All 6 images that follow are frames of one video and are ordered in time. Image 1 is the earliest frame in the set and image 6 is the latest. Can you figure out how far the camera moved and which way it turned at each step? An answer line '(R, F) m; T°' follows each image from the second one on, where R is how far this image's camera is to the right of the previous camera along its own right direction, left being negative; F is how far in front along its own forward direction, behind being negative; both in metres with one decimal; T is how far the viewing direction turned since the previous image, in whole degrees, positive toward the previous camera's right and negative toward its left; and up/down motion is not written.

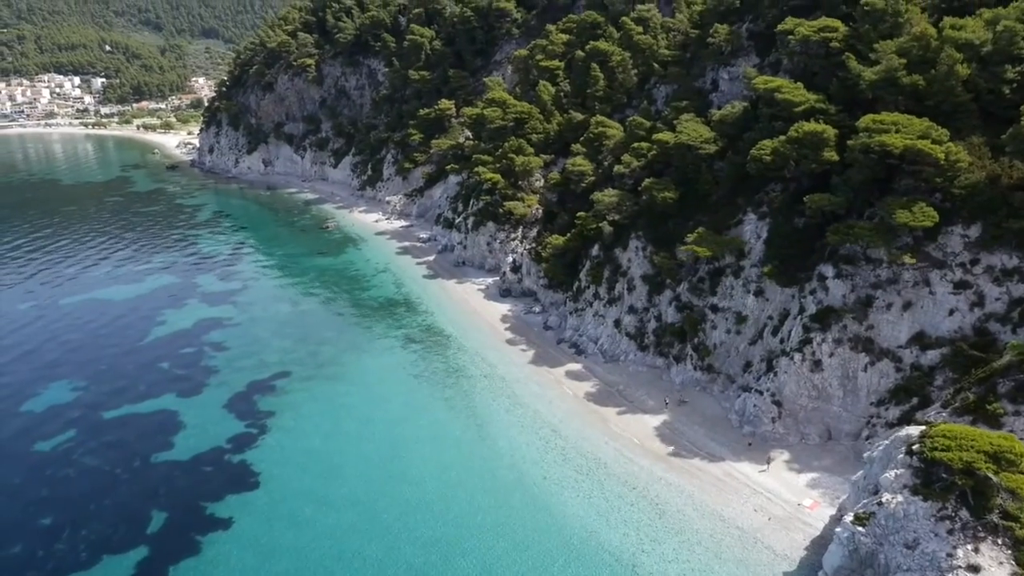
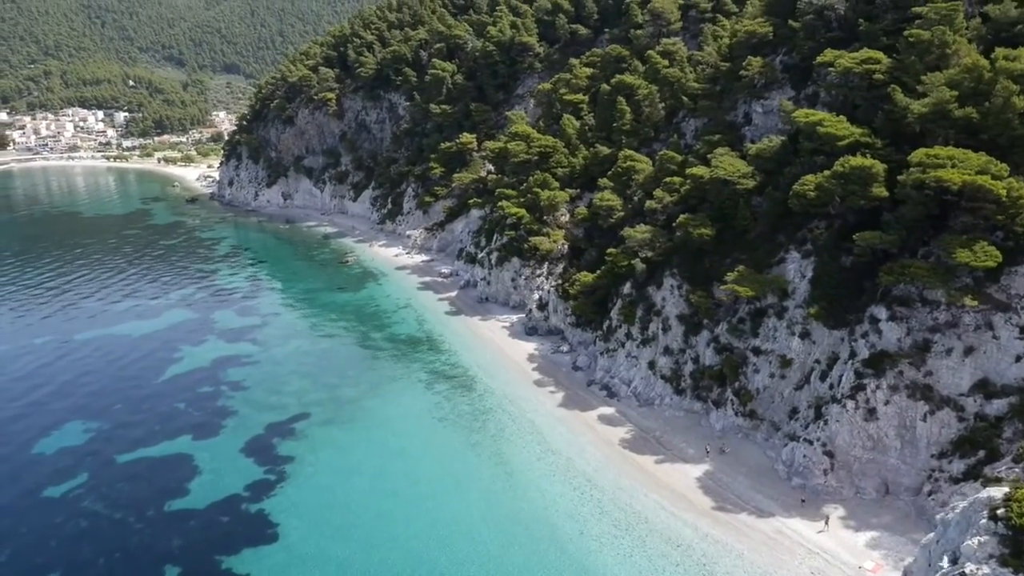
(-0.9, +1.6) m; -1°
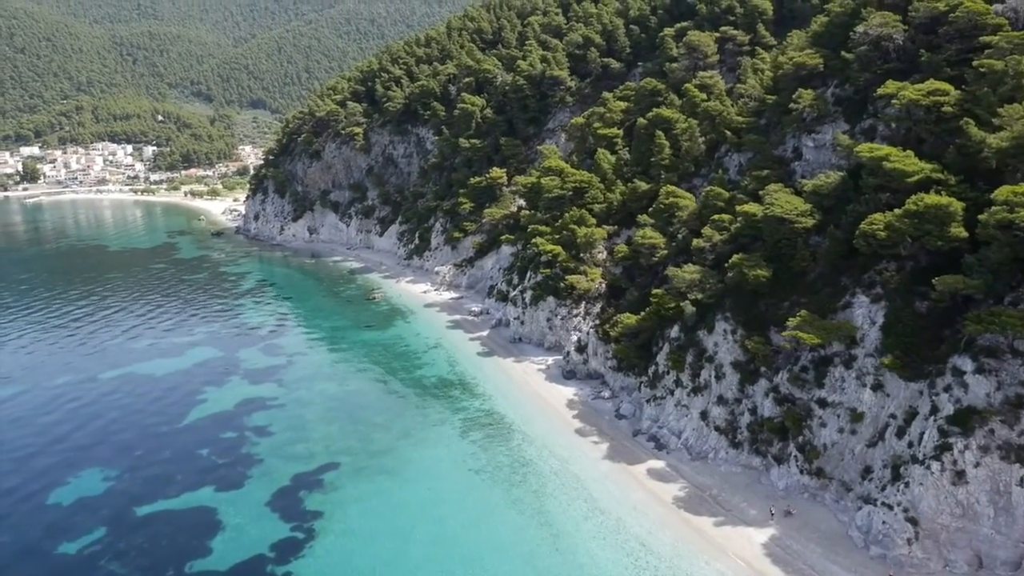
(-1.3, +2.3) m; -1°
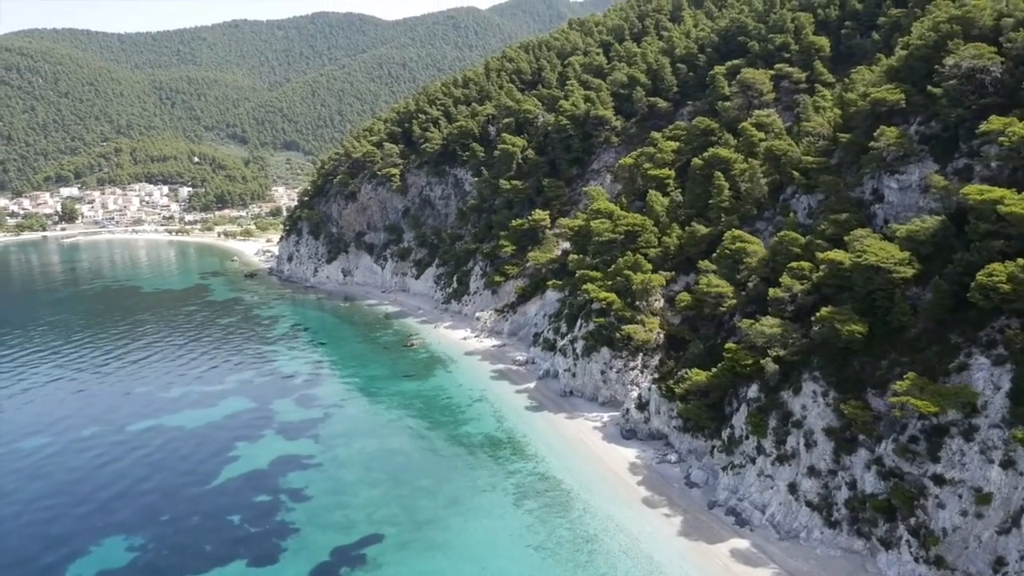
(-1.9, +3.4) m; -2°
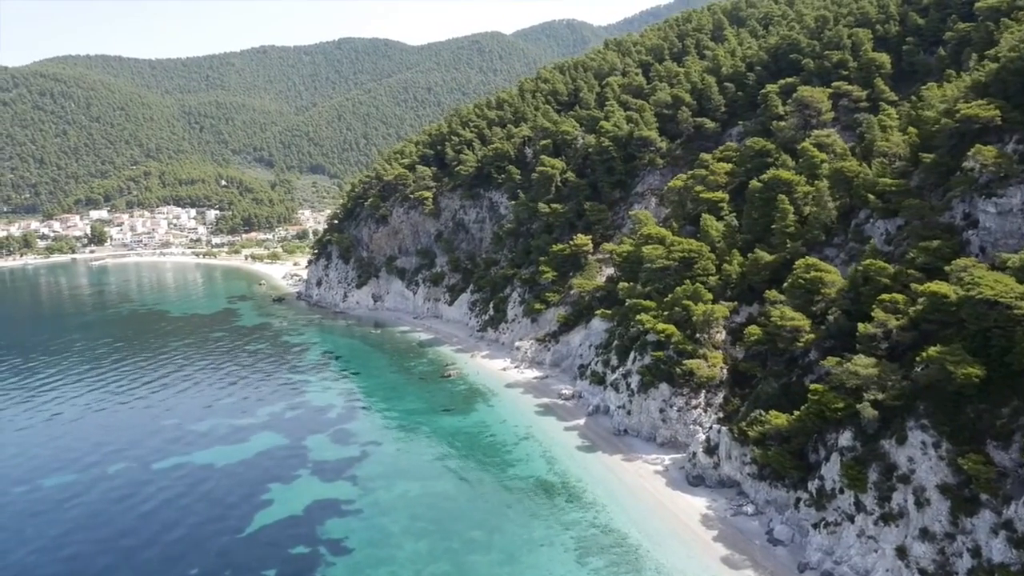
(-2.1, +3.4) m; -2°
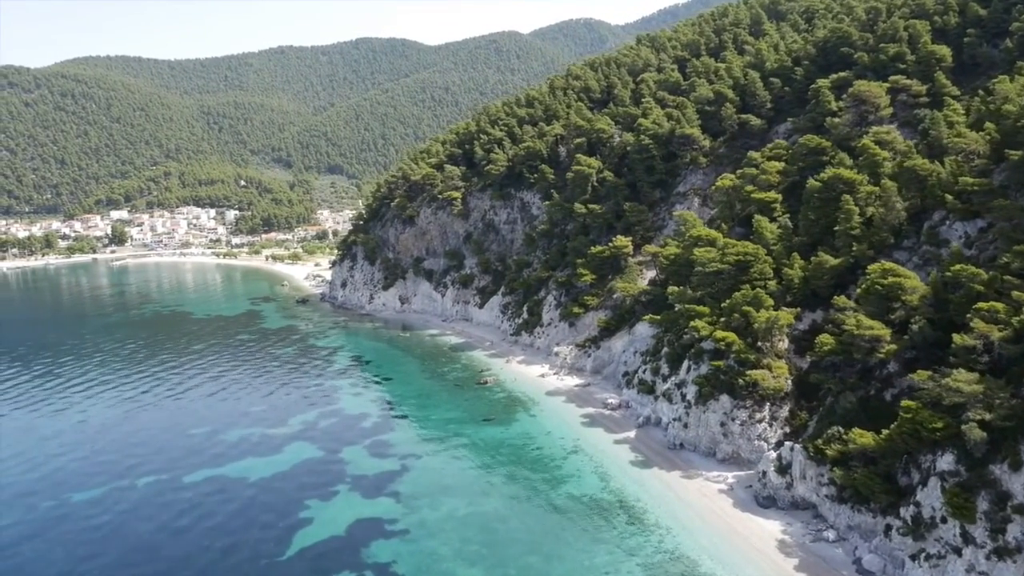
(-2.4, +2.7) m; -1°
